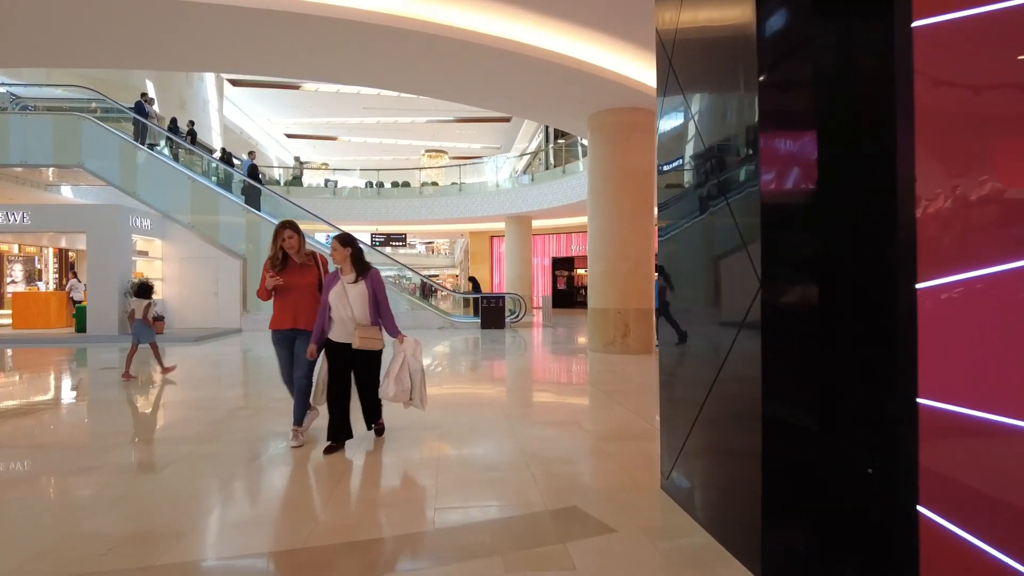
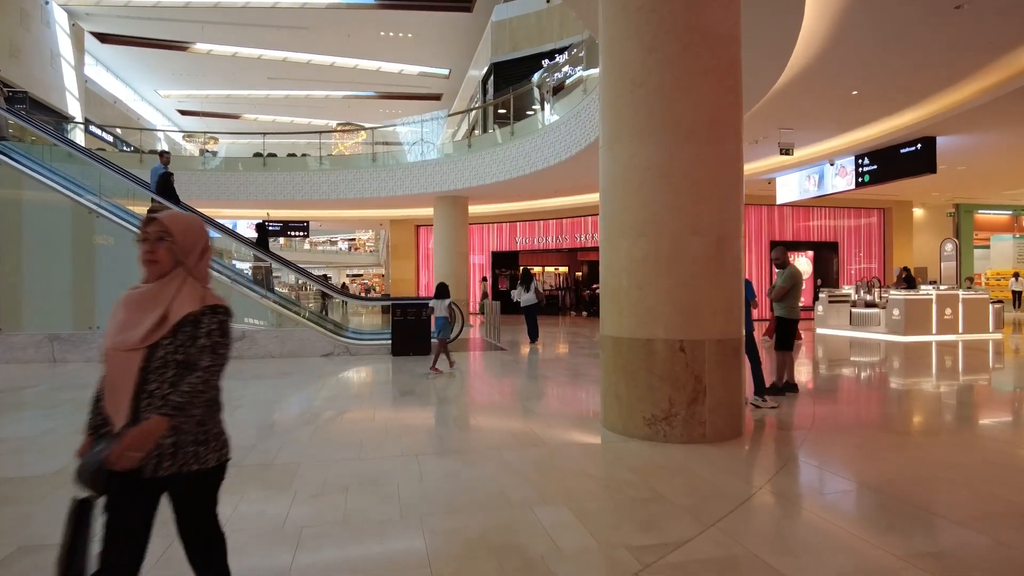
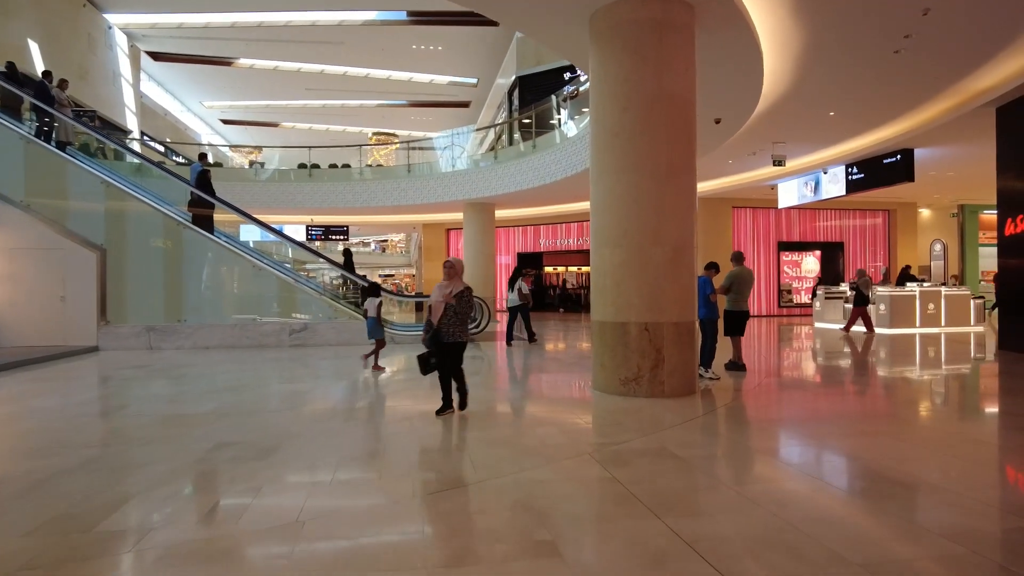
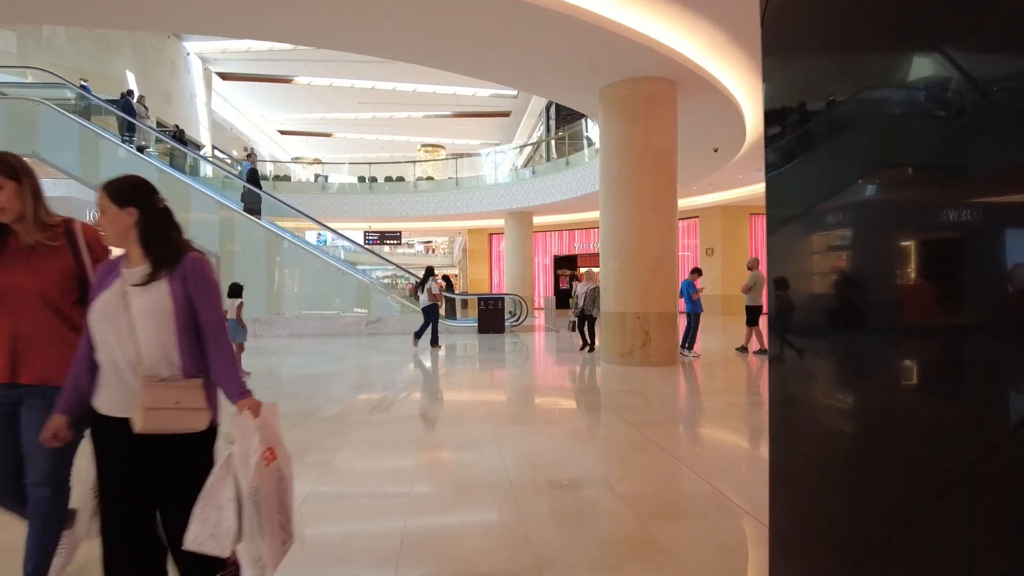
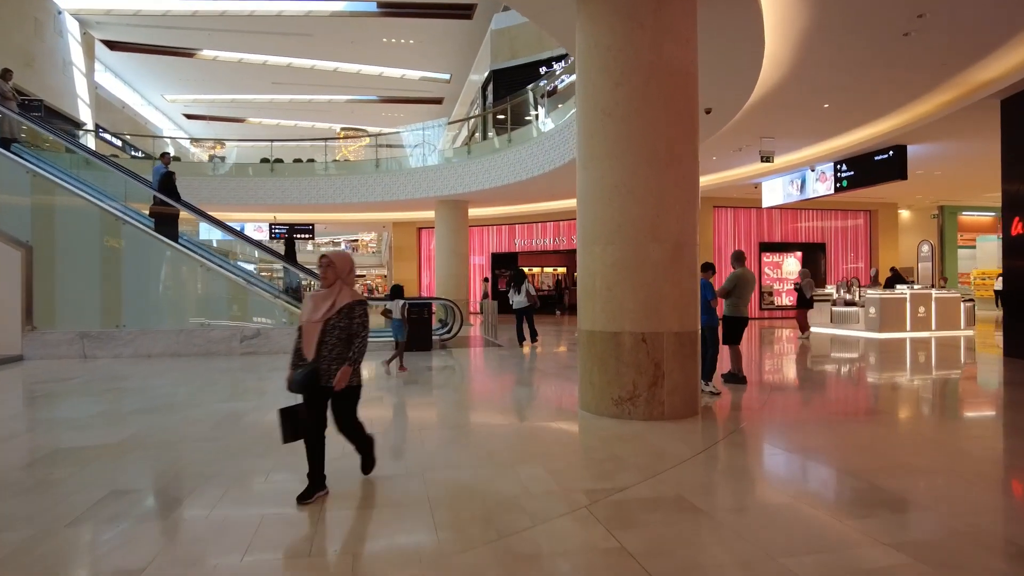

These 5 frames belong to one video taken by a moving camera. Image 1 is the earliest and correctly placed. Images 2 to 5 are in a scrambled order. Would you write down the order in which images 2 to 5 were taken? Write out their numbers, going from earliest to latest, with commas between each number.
4, 3, 5, 2
